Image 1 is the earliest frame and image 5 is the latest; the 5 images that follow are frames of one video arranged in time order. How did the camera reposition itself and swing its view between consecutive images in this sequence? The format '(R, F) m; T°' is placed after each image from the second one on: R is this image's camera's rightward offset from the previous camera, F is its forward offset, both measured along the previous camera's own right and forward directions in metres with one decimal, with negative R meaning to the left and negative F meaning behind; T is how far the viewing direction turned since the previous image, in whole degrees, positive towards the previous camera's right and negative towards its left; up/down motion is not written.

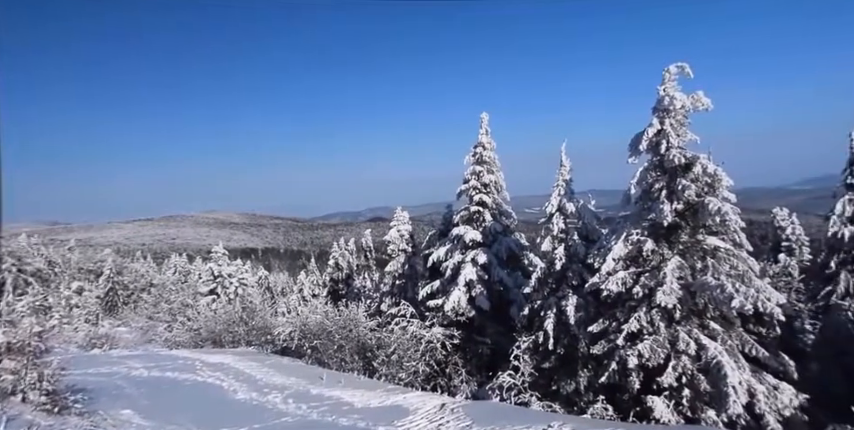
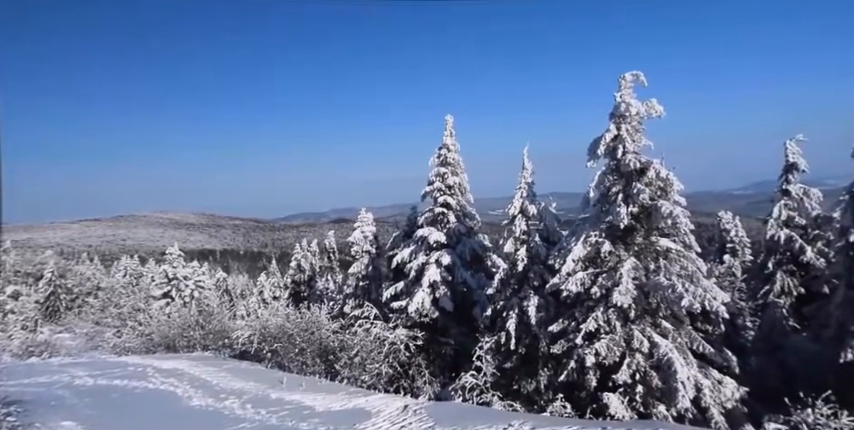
(+0.1, -0.1) m; +4°
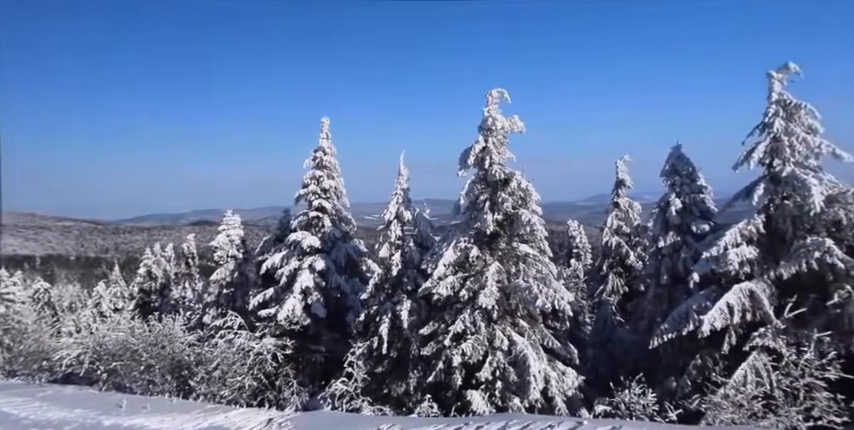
(+1.5, +1.7) m; +12°
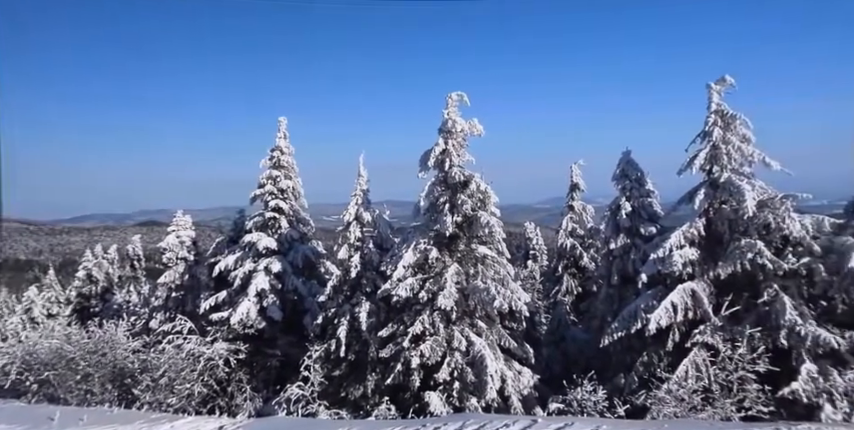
(+1.9, +10.9) m; +4°
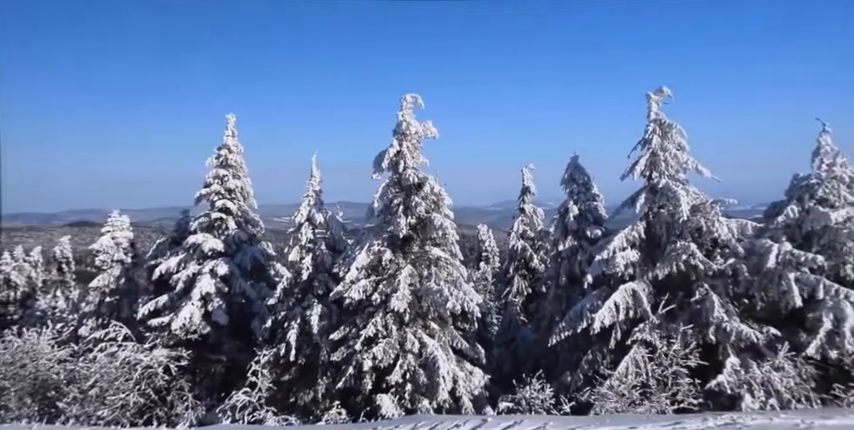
(+8.4, +25.0) m; +5°
